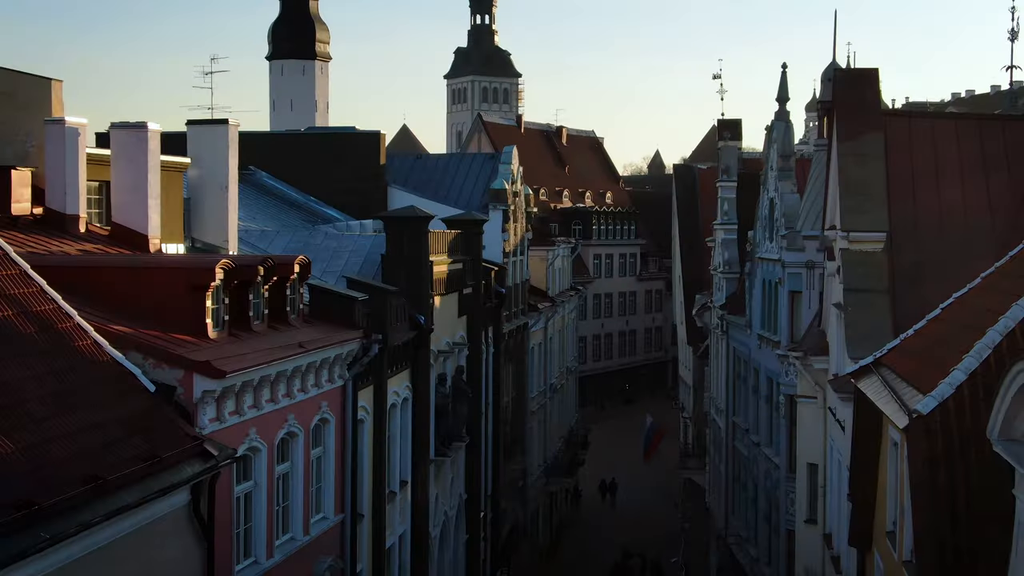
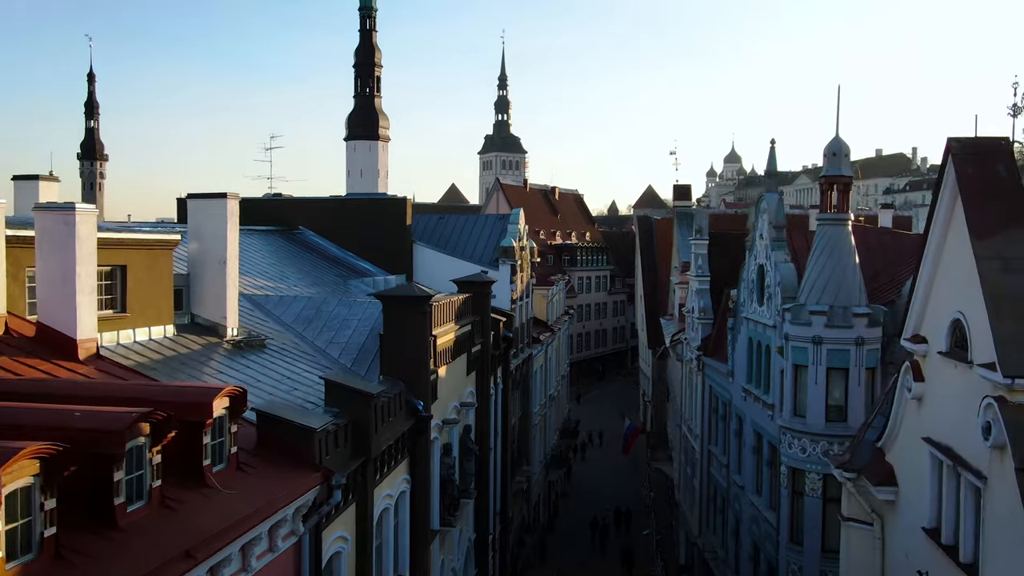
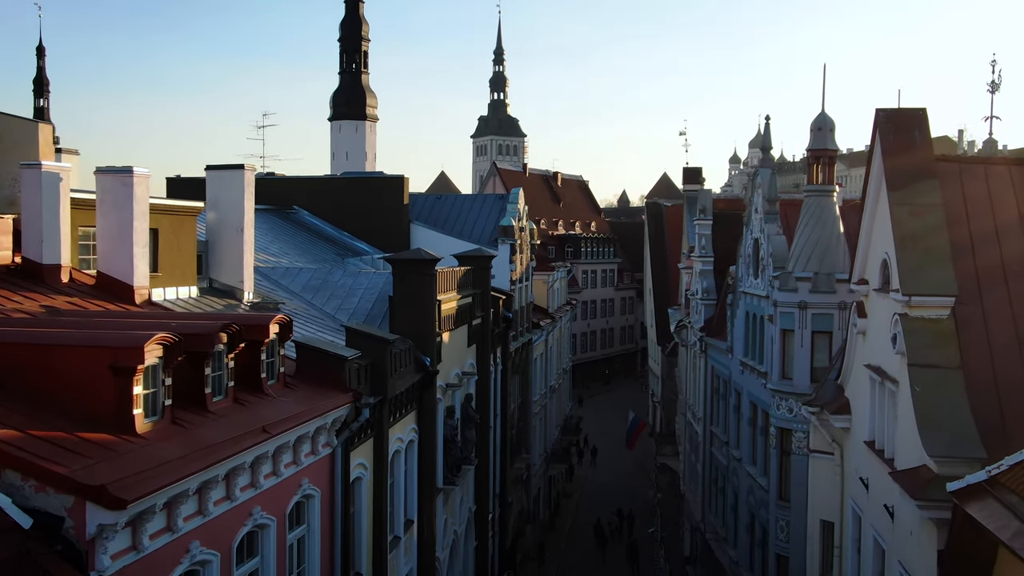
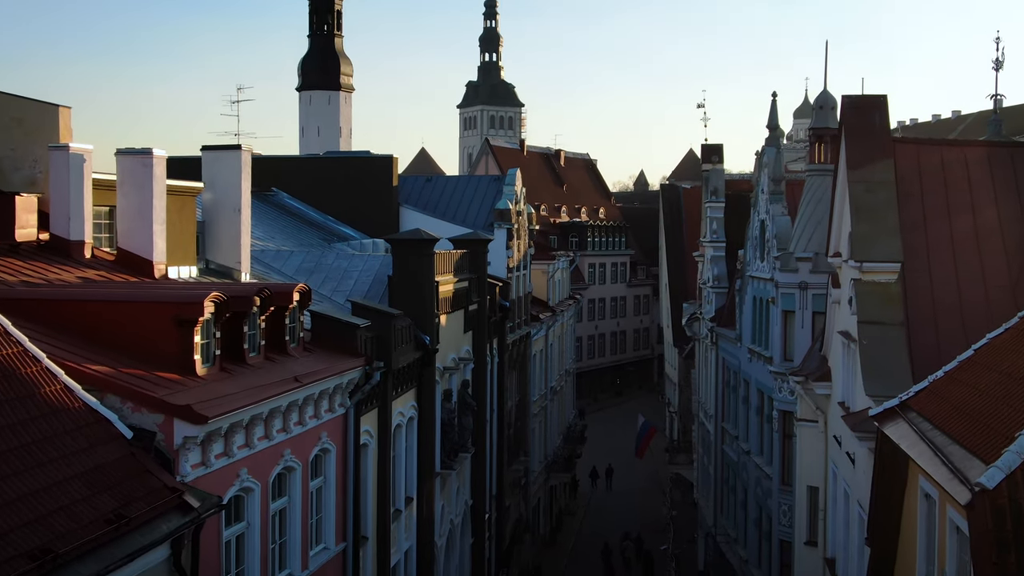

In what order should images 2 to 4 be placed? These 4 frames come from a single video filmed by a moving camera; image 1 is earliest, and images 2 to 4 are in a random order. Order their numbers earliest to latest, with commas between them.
4, 3, 2
